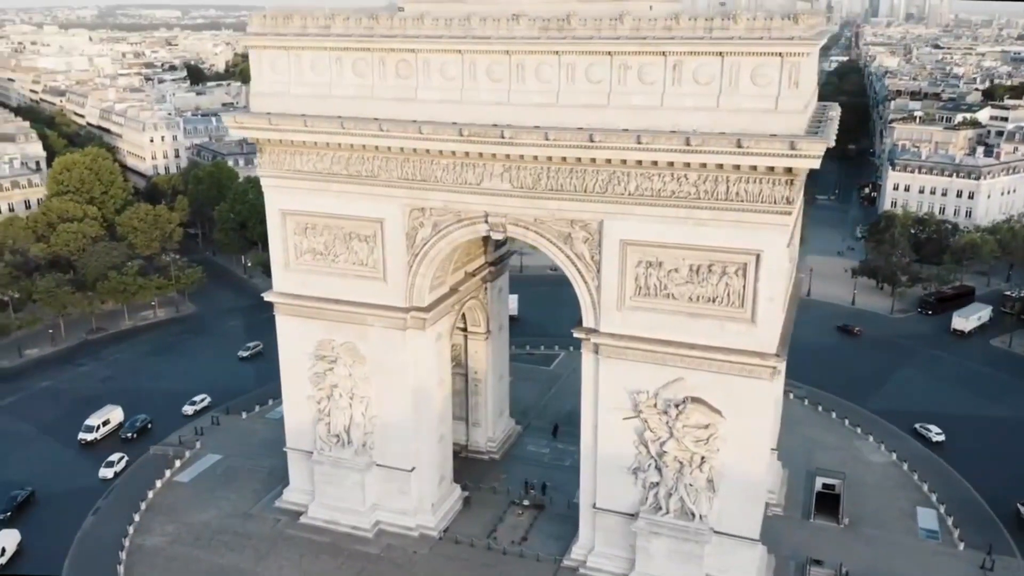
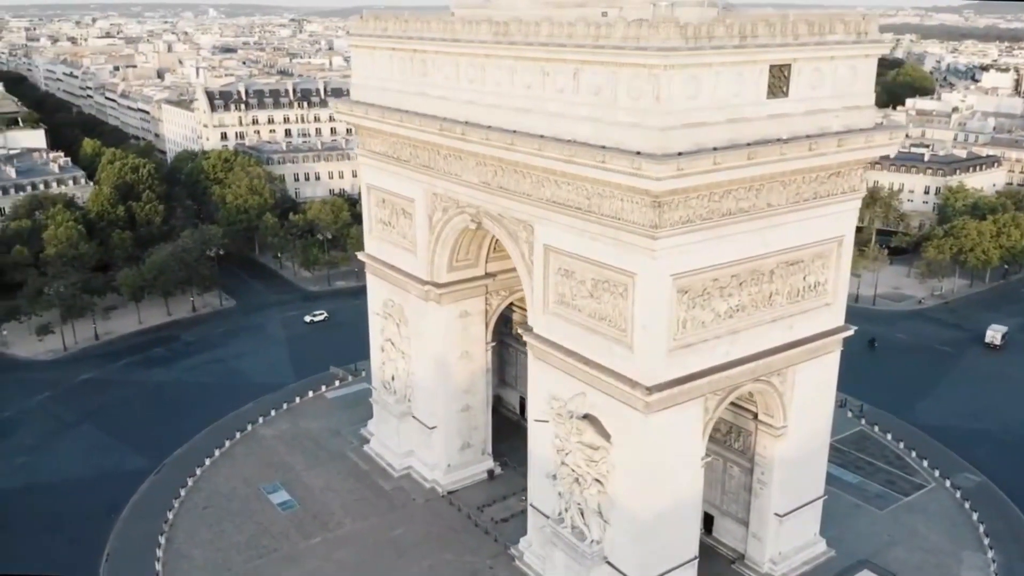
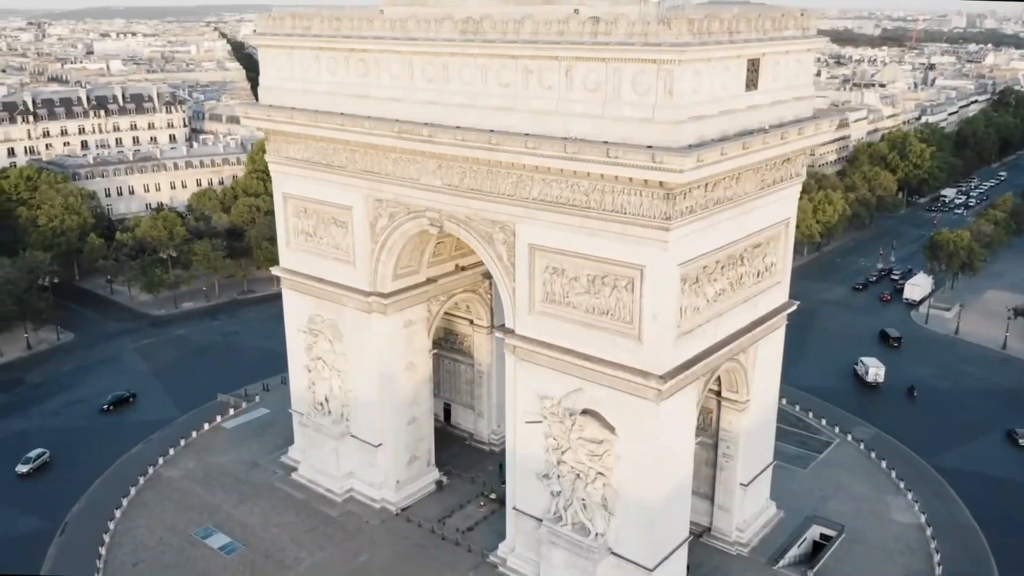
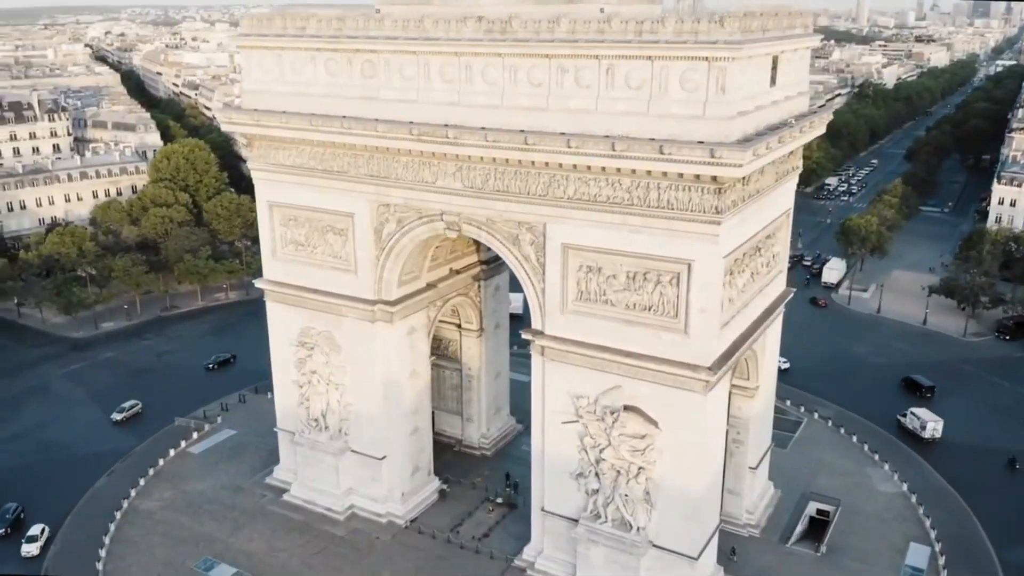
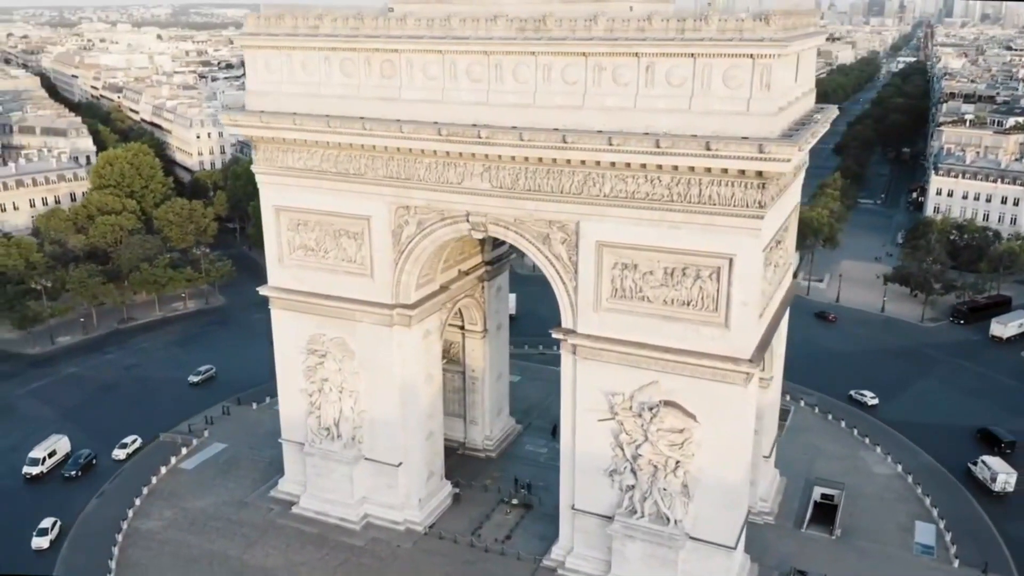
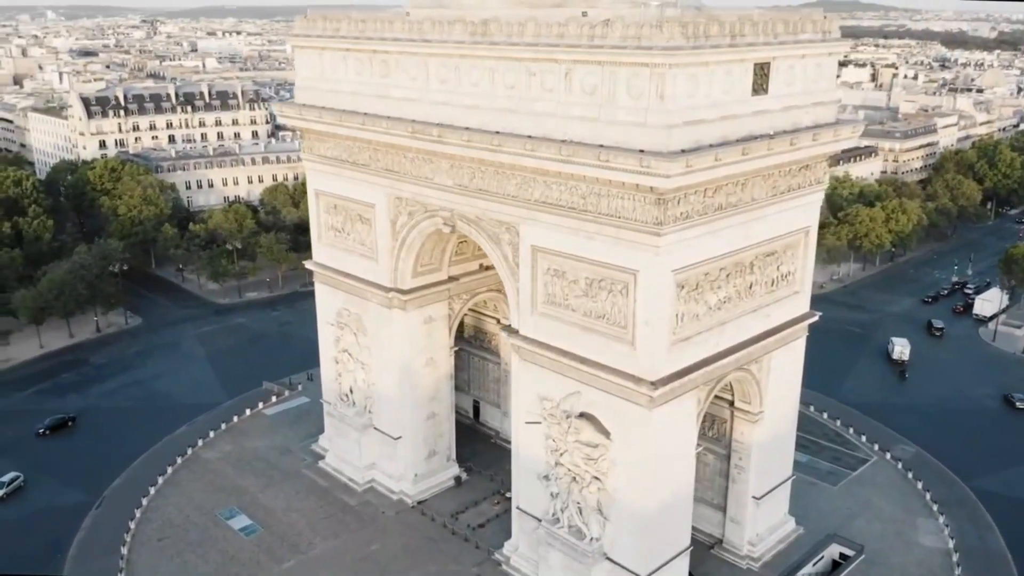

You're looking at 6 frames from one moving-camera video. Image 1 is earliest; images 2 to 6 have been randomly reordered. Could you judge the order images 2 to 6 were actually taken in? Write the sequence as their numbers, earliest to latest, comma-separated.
5, 4, 3, 6, 2
